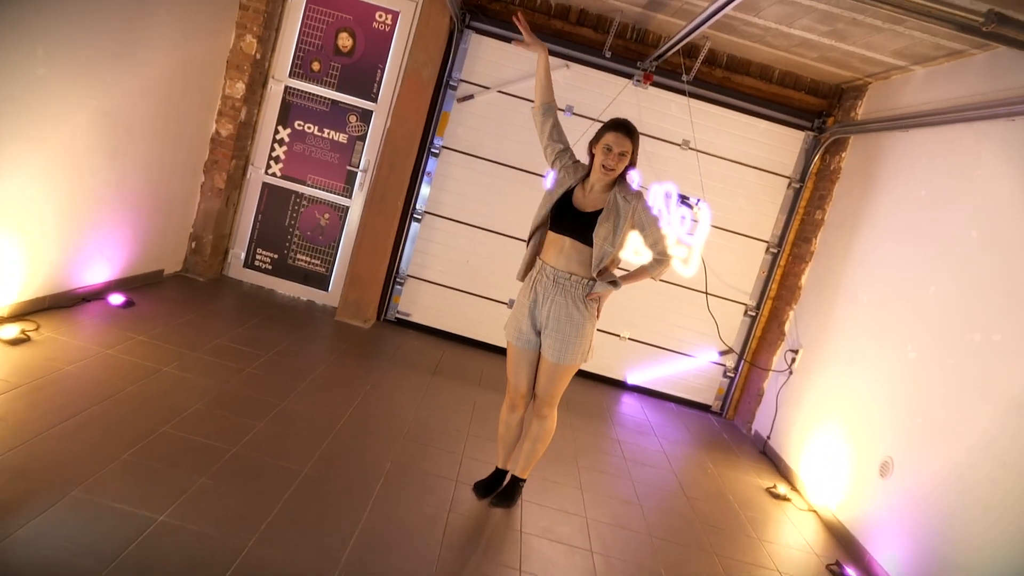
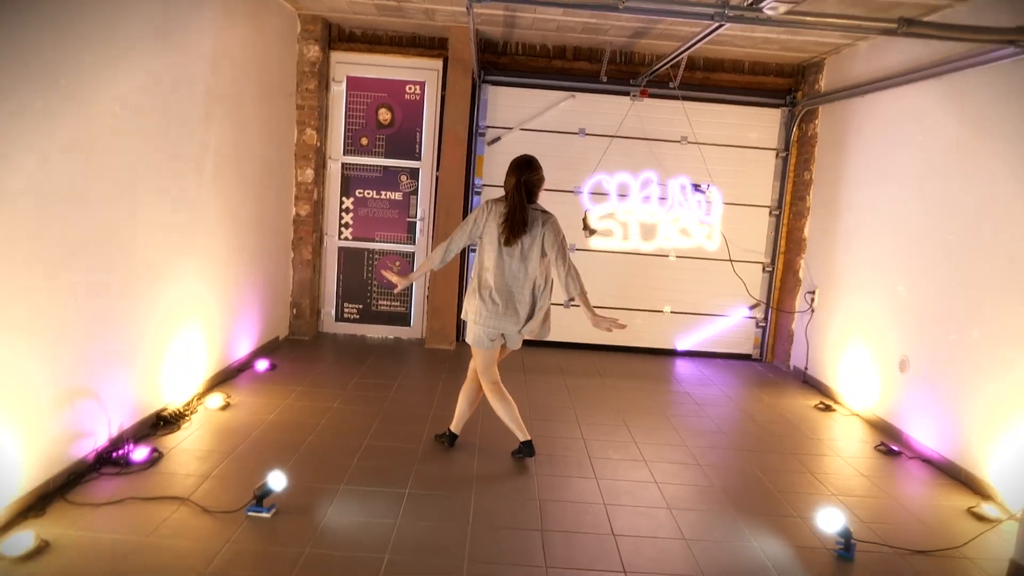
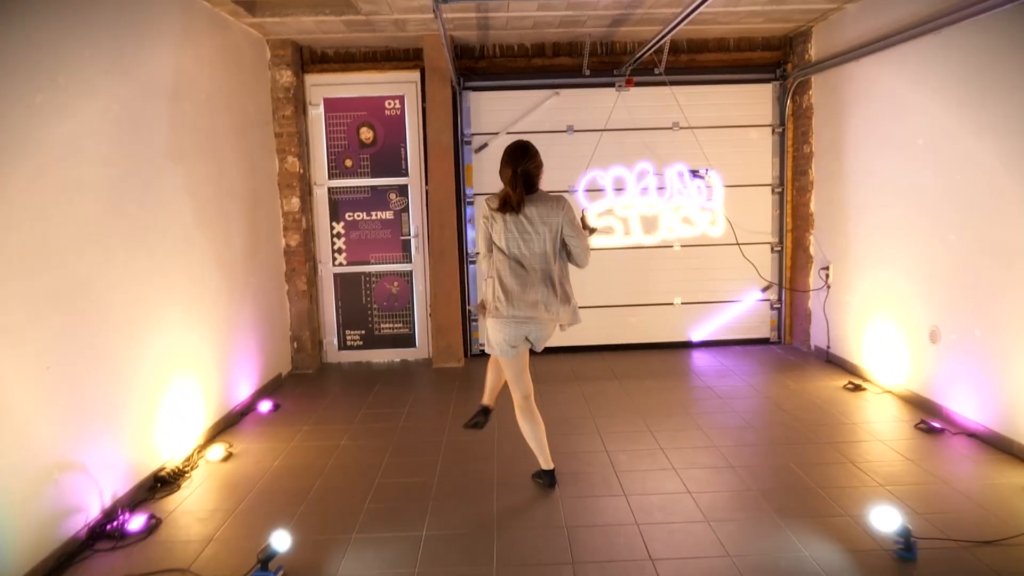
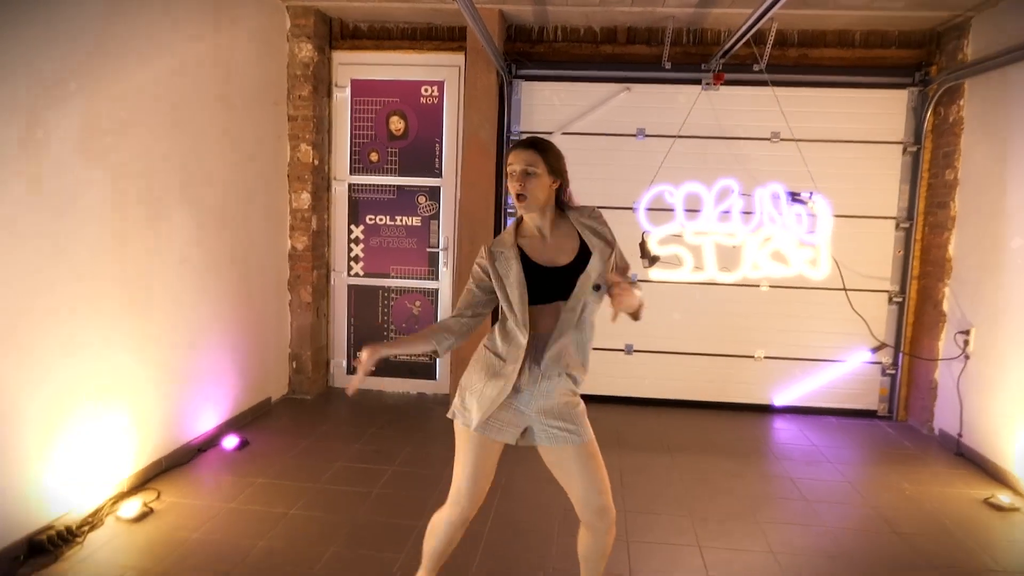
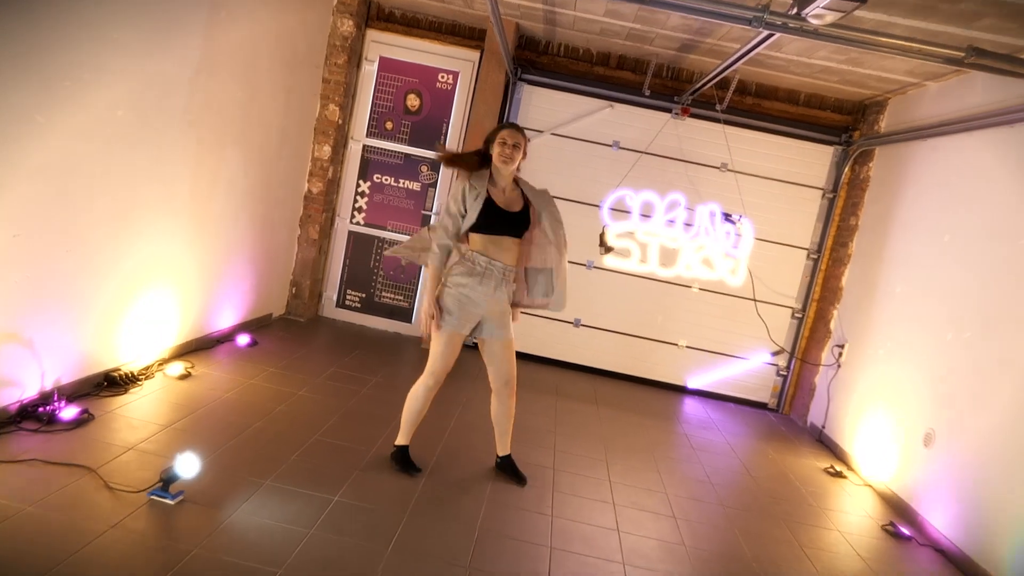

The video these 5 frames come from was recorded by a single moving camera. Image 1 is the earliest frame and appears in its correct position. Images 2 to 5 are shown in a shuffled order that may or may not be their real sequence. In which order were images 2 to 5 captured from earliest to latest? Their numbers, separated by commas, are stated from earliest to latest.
3, 2, 5, 4
